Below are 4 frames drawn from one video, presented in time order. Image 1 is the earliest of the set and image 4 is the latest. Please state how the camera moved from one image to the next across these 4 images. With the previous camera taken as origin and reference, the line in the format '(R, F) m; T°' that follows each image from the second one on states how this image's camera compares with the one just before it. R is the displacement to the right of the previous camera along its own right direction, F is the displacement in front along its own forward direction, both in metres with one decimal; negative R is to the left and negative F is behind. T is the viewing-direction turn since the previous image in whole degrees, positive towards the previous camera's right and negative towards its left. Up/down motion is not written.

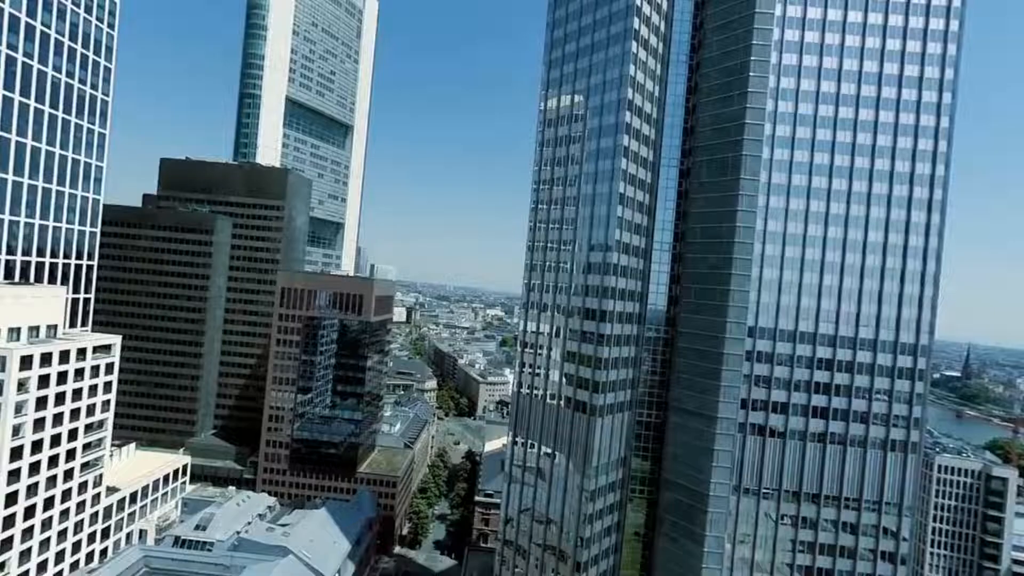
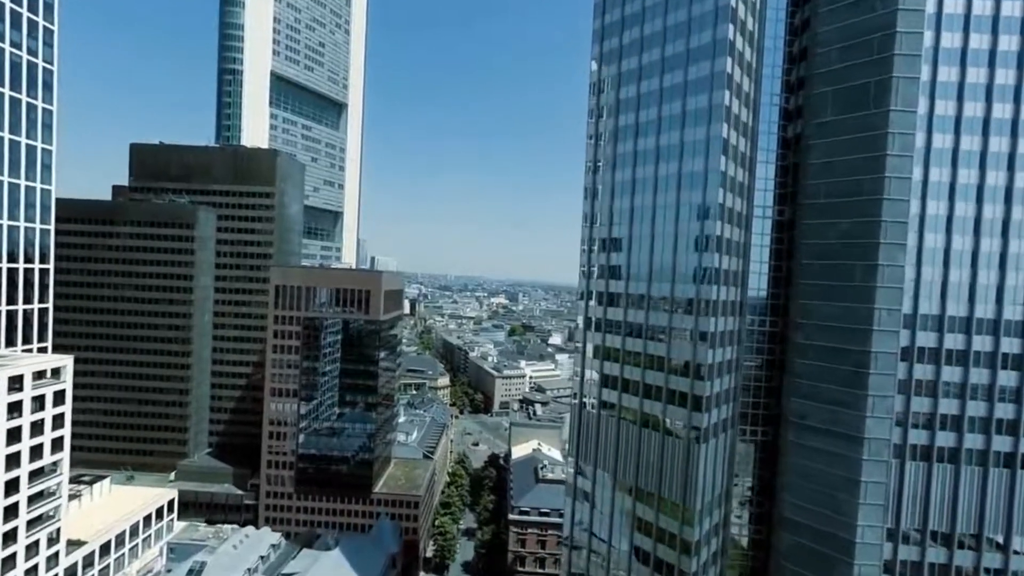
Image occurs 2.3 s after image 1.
(-6.2, +16.3) m; 0°
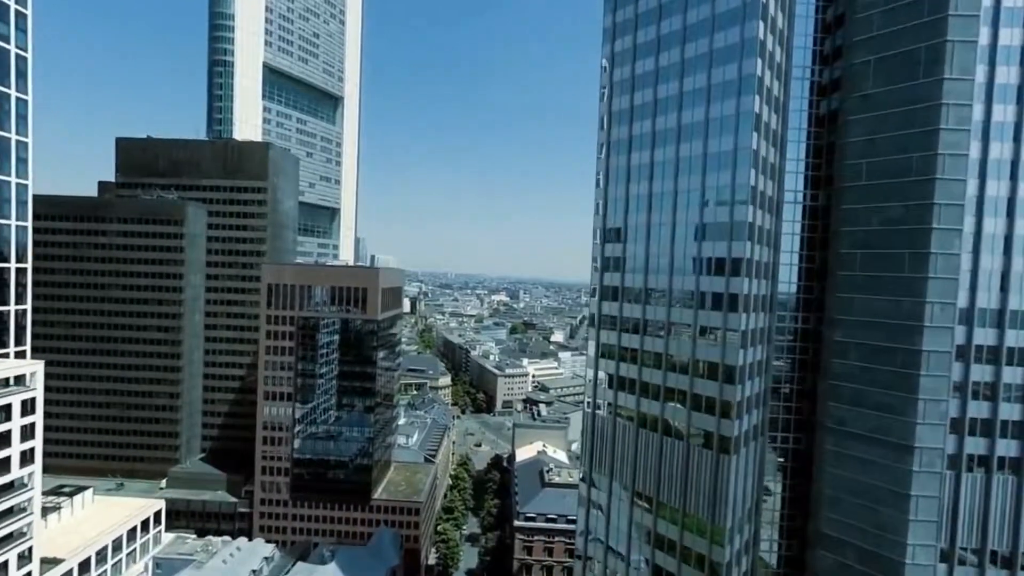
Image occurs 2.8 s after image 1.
(-0.6, +4.8) m; 0°
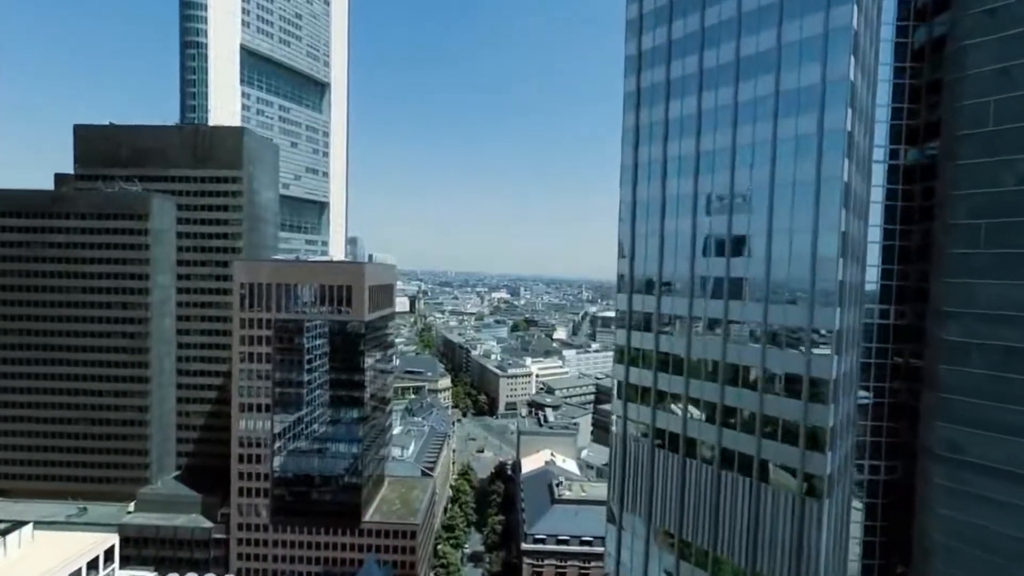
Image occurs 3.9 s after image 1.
(-0.5, +11.1) m; 0°
